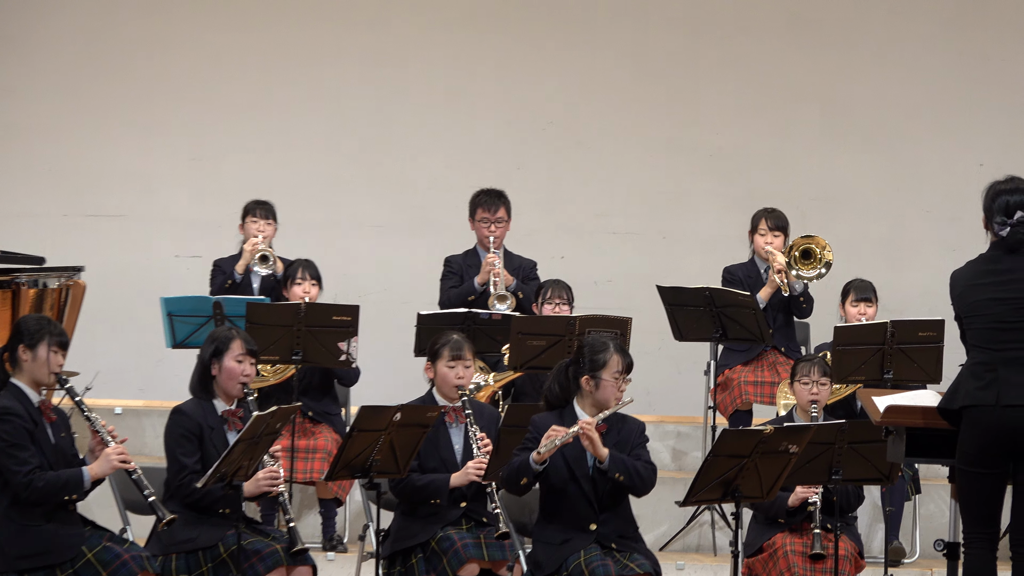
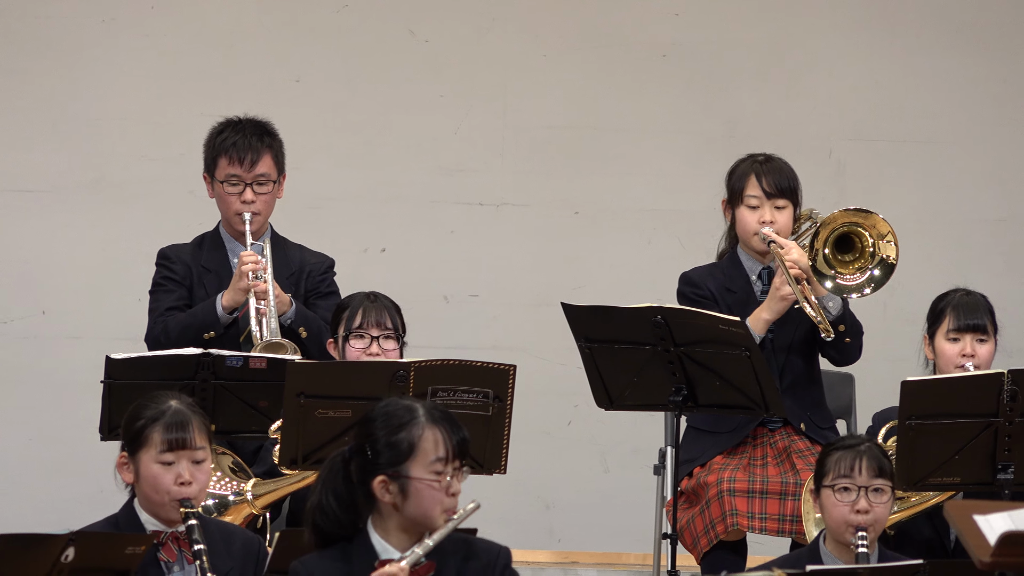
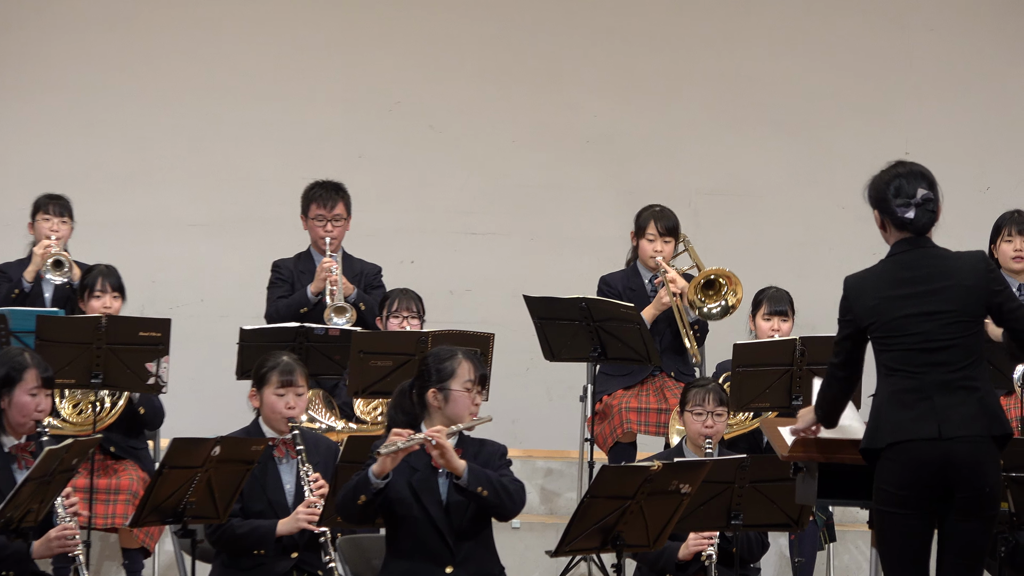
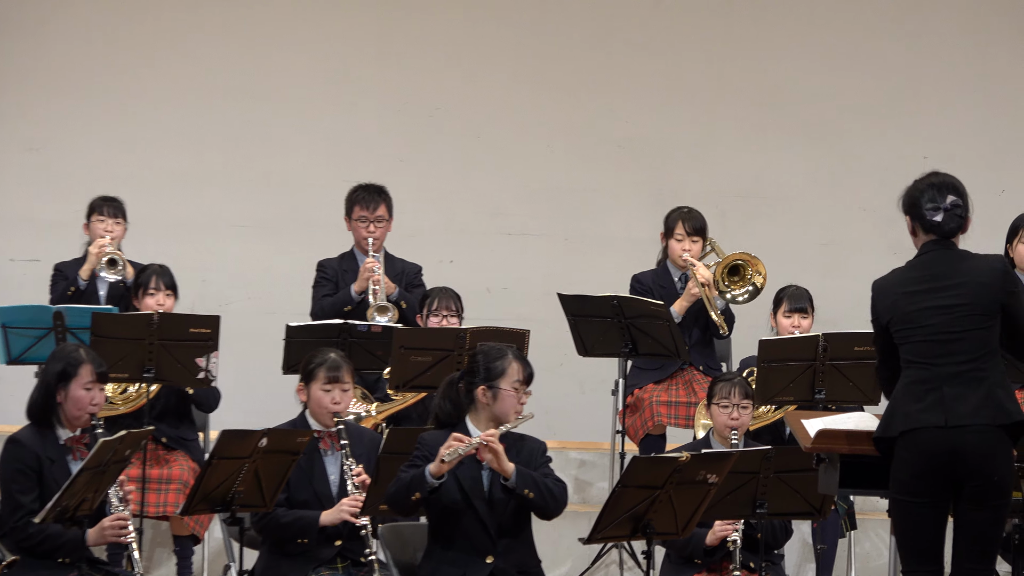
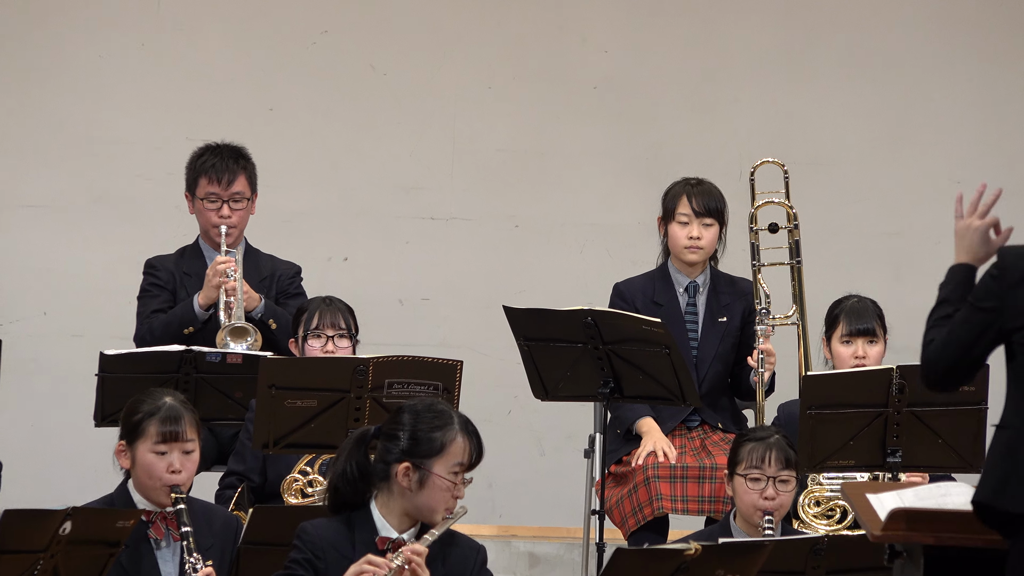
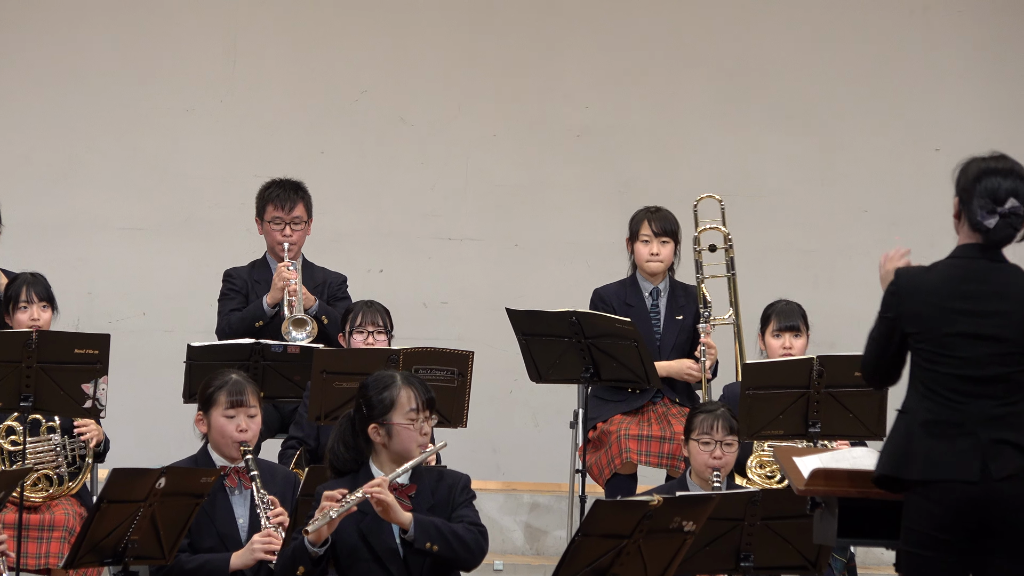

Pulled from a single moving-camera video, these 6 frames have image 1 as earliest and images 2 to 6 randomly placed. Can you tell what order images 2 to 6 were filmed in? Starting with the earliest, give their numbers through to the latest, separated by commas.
4, 3, 6, 5, 2
